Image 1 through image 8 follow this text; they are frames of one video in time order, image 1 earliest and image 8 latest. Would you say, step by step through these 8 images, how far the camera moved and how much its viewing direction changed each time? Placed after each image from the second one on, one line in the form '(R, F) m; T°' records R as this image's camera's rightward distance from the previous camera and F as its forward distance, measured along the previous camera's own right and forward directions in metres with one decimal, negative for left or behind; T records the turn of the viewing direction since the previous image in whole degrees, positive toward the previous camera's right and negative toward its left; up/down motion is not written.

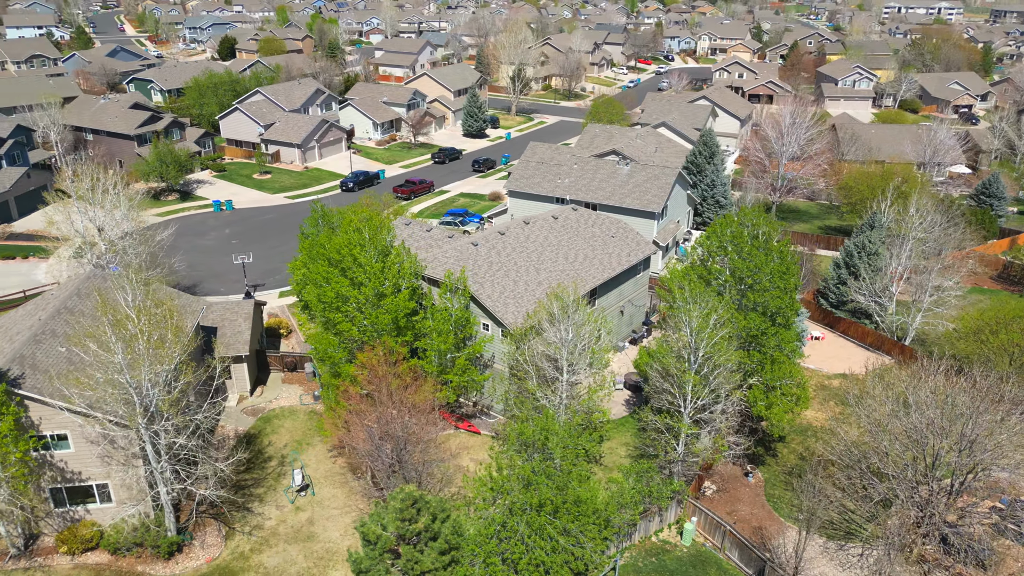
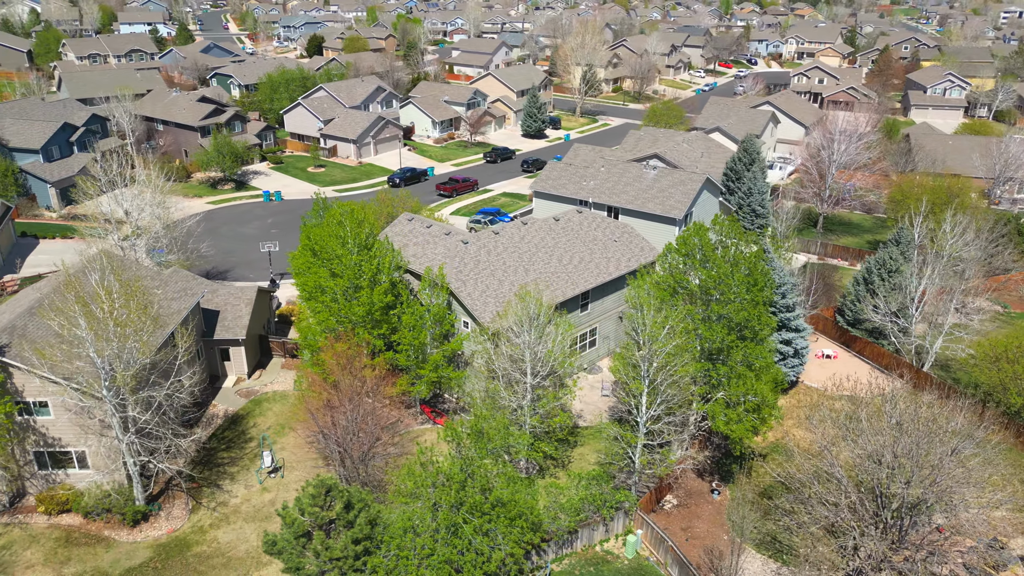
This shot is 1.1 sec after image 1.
(+4.0, +0.2) m; -6°
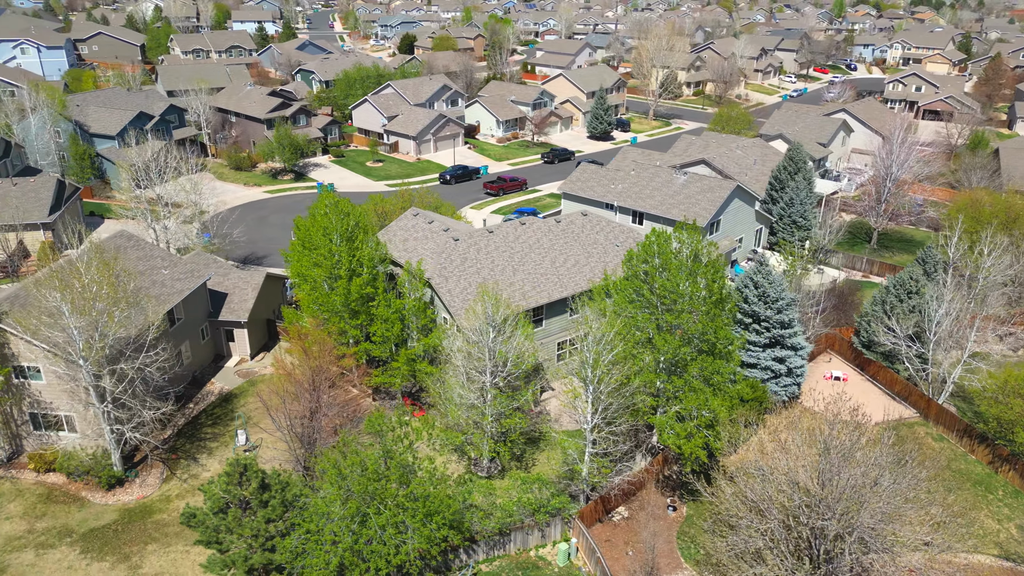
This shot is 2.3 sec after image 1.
(+4.5, +0.3) m; -7°
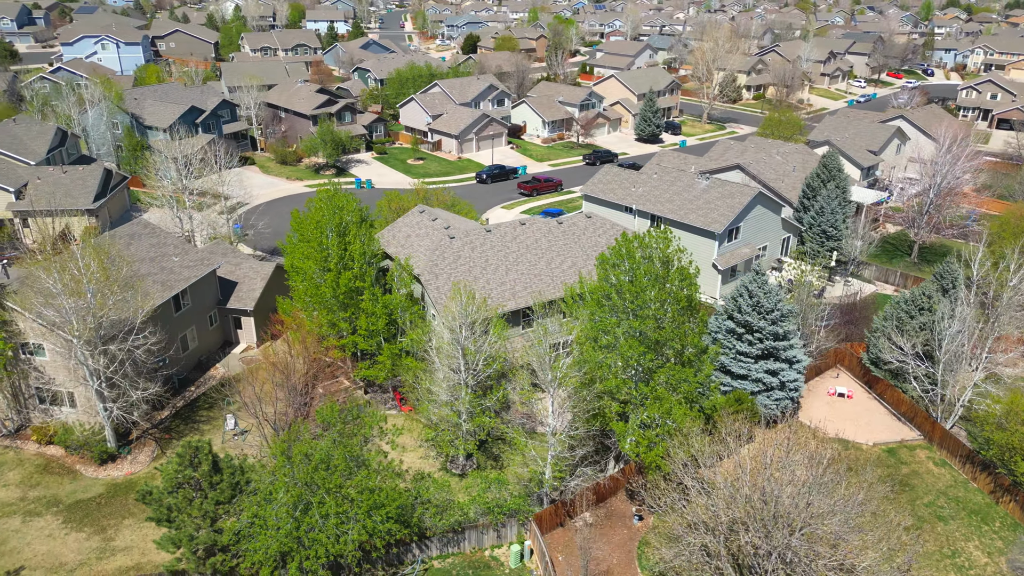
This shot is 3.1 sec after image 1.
(+3.1, +0.2) m; -5°
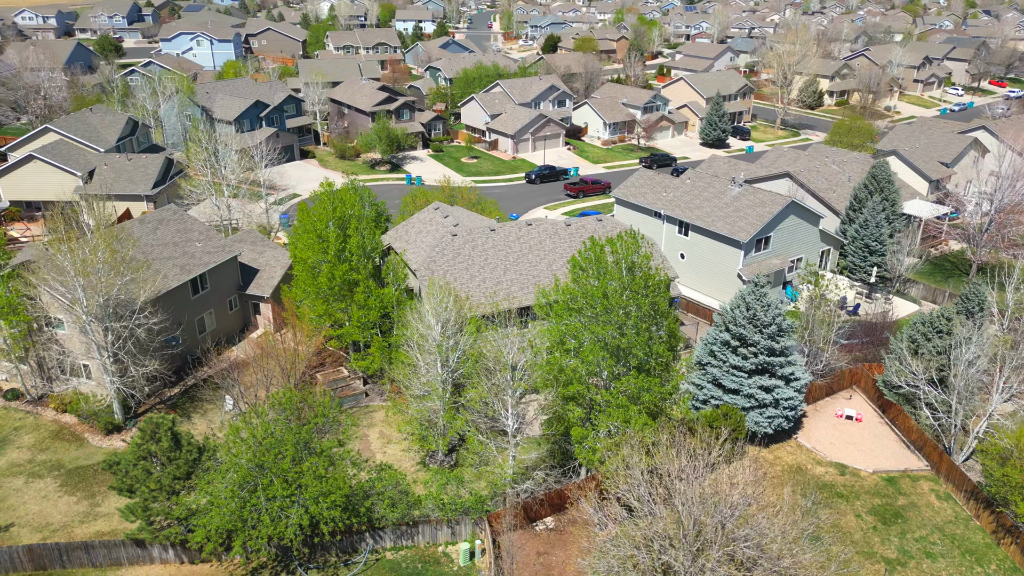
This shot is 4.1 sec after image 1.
(+3.6, +0.2) m; -6°
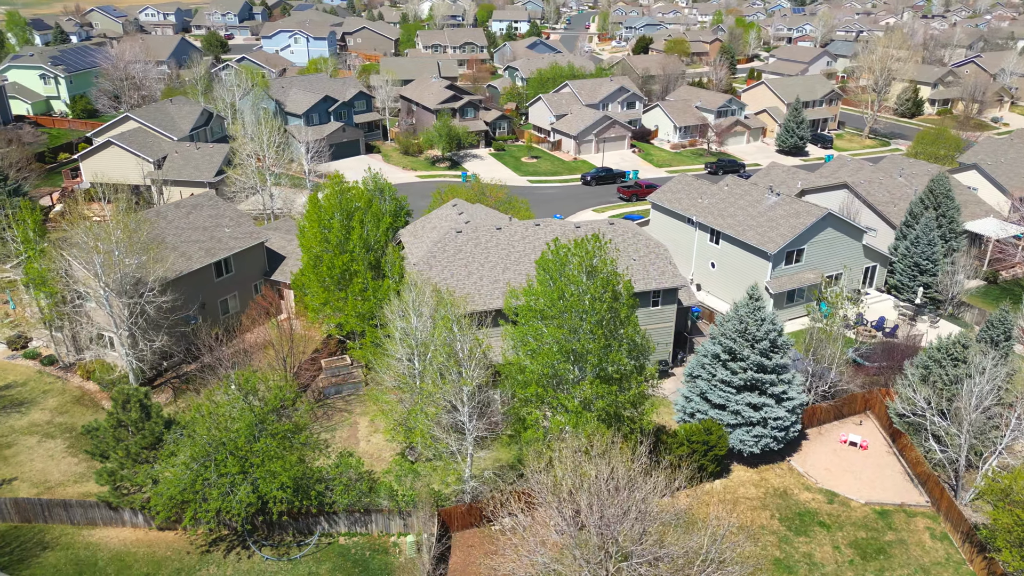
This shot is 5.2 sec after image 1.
(+4.0, +0.3) m; -7°
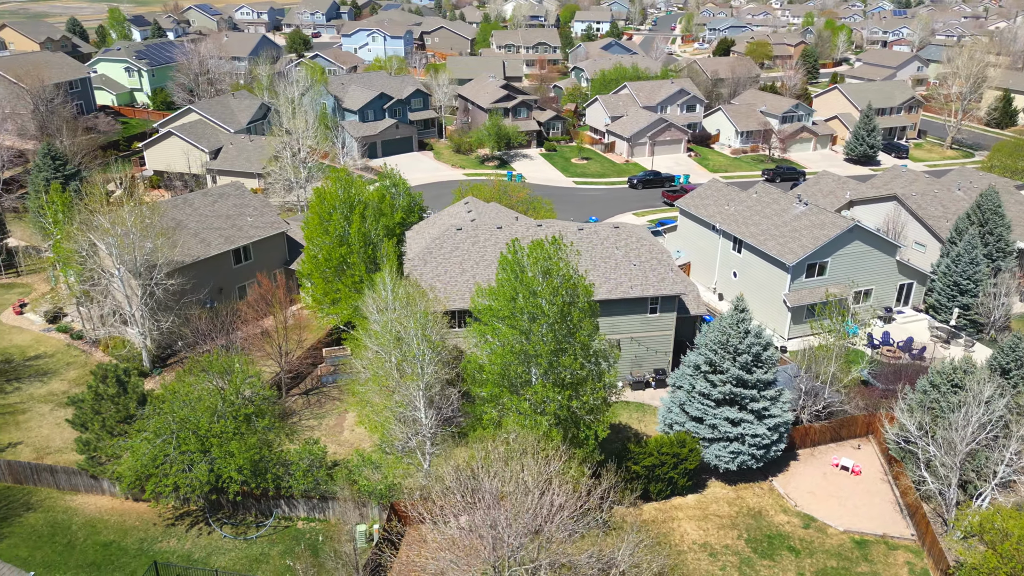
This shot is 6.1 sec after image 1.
(+3.7, +0.3) m; -6°
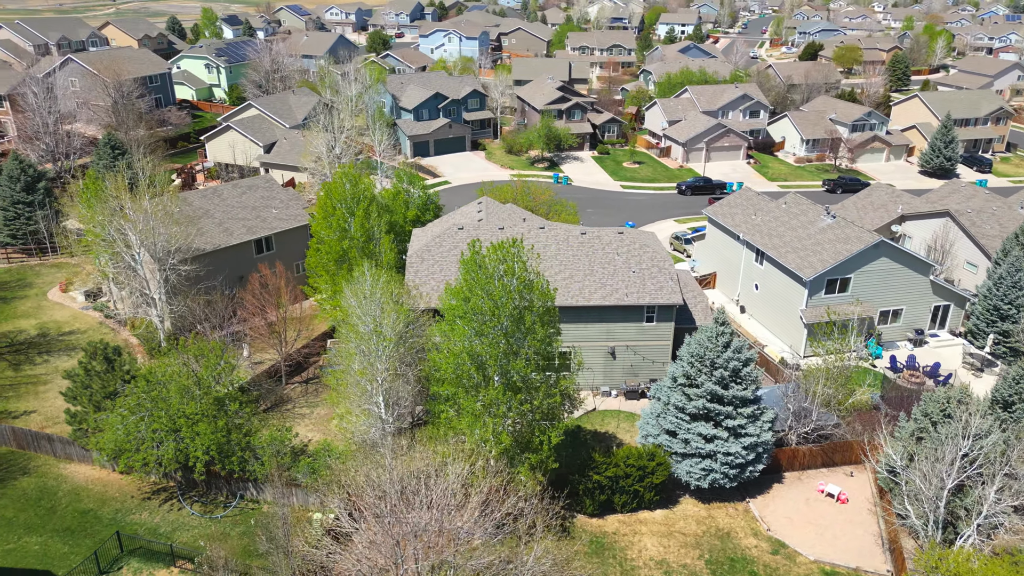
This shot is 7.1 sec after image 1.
(+3.7, +0.3) m; -6°
